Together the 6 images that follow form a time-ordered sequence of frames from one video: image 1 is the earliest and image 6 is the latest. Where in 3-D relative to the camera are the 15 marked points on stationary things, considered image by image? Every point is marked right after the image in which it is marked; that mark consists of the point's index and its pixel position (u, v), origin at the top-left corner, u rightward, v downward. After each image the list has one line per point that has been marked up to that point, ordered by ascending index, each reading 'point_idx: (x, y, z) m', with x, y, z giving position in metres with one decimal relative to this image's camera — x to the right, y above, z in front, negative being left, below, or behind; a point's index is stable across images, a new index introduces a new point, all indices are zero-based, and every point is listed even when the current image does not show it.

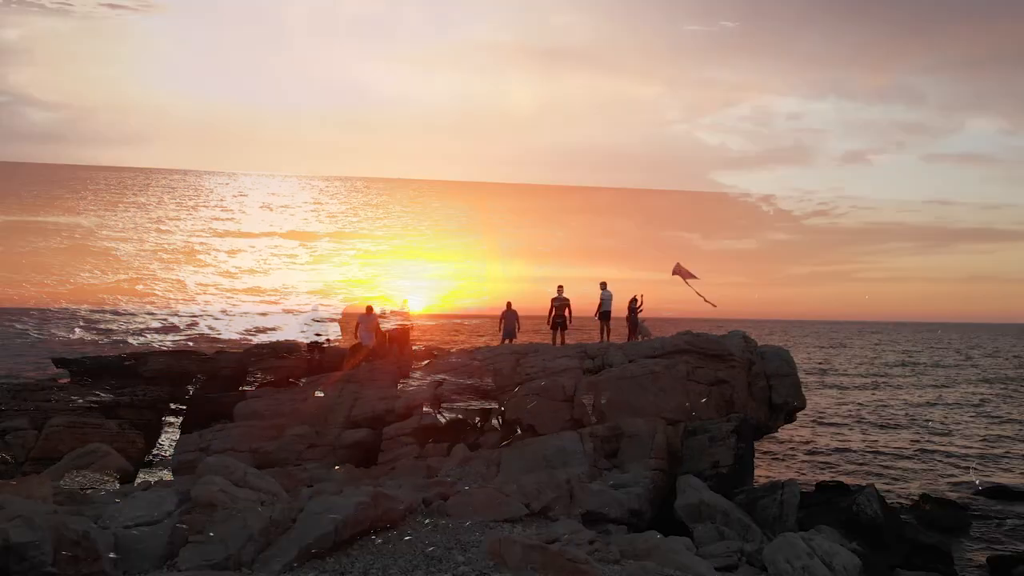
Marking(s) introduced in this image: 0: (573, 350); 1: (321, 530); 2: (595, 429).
0: (+1.3, -1.3, +17.6) m
1: (-2.3, -3.0, +10.0) m
2: (+1.5, -2.6, +14.9) m
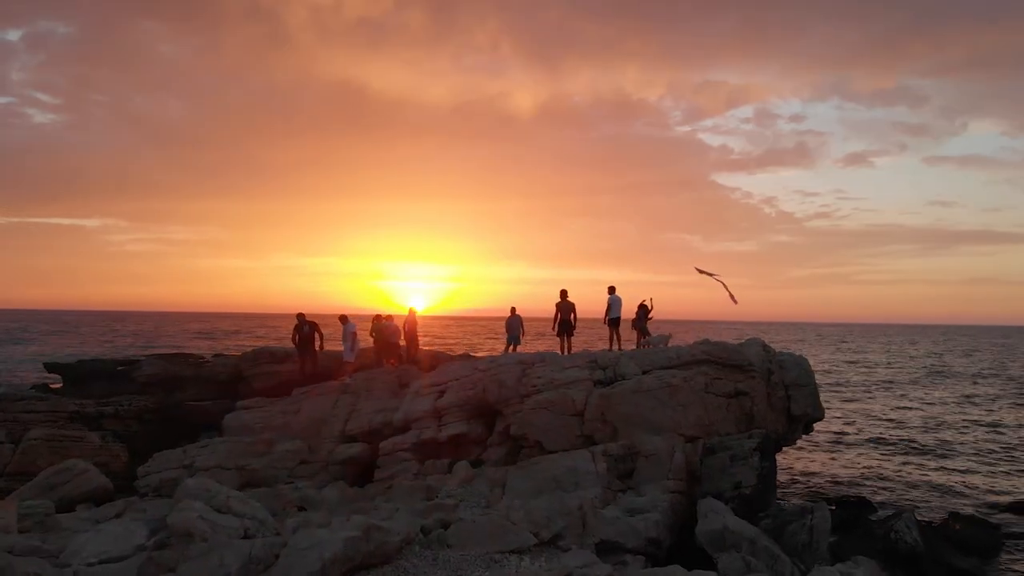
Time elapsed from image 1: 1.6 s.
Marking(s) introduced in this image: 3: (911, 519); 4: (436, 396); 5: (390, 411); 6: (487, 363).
0: (+1.4, -1.5, +16.5) m
1: (-2.2, -3.1, +8.9) m
2: (+1.6, -2.7, +13.8) m
3: (+6.5, -3.7, +13.2) m
4: (-1.6, -2.3, +17.1) m
5: (-2.6, -2.6, +17.3) m
6: (-0.5, -1.6, +17.5) m
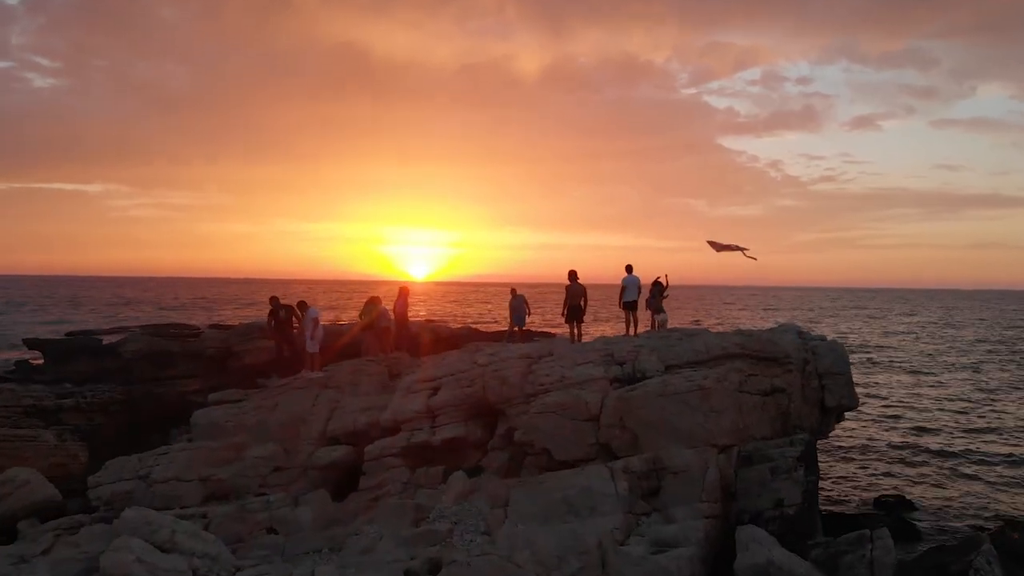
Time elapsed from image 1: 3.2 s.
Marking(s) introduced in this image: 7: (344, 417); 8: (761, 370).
0: (+1.5, -1.2, +14.4) m
1: (-2.2, -3.1, +6.9) m
2: (+1.7, -2.5, +11.7) m
3: (+6.5, -3.6, +11.2) m
4: (-1.5, -1.9, +15.0) m
5: (-2.5, -2.3, +15.2) m
6: (-0.5, -1.3, +15.4) m
7: (-3.2, -2.4, +15.4) m
8: (+4.3, -1.4, +14.5) m
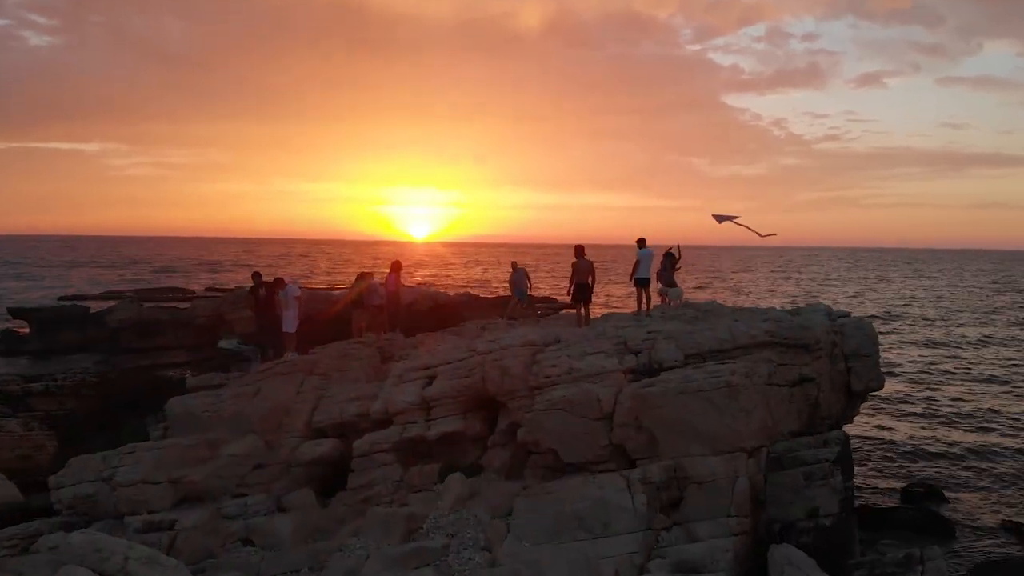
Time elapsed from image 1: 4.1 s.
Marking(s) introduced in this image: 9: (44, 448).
0: (+1.5, -0.8, +13.0) m
1: (-2.2, -3.1, +5.6) m
2: (+1.7, -2.3, +10.4) m
3: (+6.6, -3.4, +9.9) m
4: (-1.5, -1.6, +13.7) m
5: (-2.5, -1.9, +13.9) m
6: (-0.4, -0.9, +14.1) m
7: (-3.1, -2.0, +14.0) m
8: (+4.4, -1.1, +13.1) m
9: (-8.8, -3.0, +15.2) m
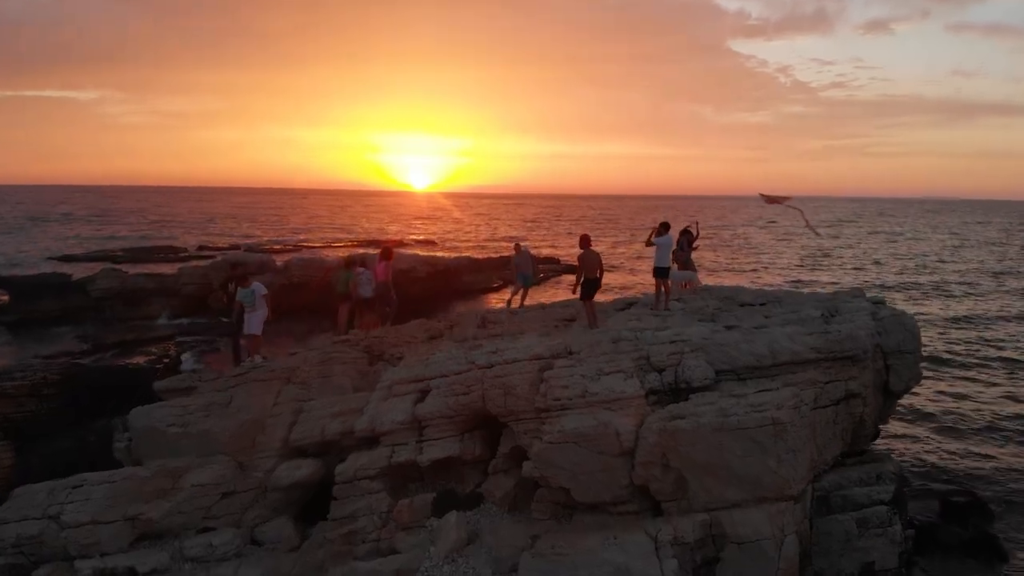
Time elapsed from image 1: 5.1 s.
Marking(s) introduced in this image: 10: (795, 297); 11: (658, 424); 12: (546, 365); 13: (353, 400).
0: (+1.6, -0.9, +11.3) m
1: (-2.1, -3.7, +4.0) m
2: (+1.8, -2.5, +8.8) m
3: (+6.6, -3.7, +8.3) m
4: (-1.4, -1.6, +12.0) m
5: (-2.4, -1.9, +12.2) m
6: (-0.3, -0.9, +12.3) m
7: (-3.1, -2.0, +12.4) m
8: (+4.5, -1.2, +11.4) m
9: (-8.7, -2.9, +13.7) m
10: (+5.9, -0.2, +17.1) m
11: (+1.7, -1.6, +9.8) m
12: (+0.5, -1.0, +11.5) m
13: (-2.4, -1.8, +12.7) m
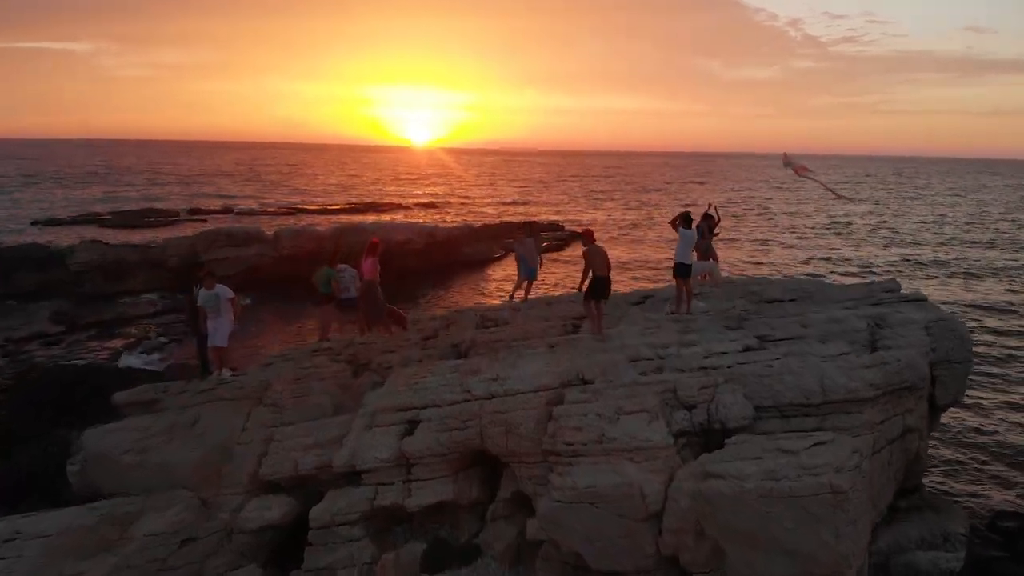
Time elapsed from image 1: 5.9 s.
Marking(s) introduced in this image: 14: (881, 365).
0: (+1.6, -1.2, +9.6) m
1: (-2.1, -4.3, +2.5) m
2: (+1.8, -2.9, +7.2) m
3: (+6.6, -4.1, +6.8) m
4: (-1.4, -1.8, +10.4) m
5: (-2.4, -2.1, +10.7) m
6: (-0.3, -1.1, +10.7) m
7: (-3.0, -2.2, +10.8) m
8: (+4.5, -1.5, +9.7) m
9: (-8.7, -3.0, +12.2) m
10: (+6.0, -0.1, +15.3) m
11: (+1.8, -1.9, +8.1) m
12: (+0.5, -1.3, +9.8) m
13: (-2.4, -1.9, +11.1) m
14: (+4.4, -0.9, +9.7) m
